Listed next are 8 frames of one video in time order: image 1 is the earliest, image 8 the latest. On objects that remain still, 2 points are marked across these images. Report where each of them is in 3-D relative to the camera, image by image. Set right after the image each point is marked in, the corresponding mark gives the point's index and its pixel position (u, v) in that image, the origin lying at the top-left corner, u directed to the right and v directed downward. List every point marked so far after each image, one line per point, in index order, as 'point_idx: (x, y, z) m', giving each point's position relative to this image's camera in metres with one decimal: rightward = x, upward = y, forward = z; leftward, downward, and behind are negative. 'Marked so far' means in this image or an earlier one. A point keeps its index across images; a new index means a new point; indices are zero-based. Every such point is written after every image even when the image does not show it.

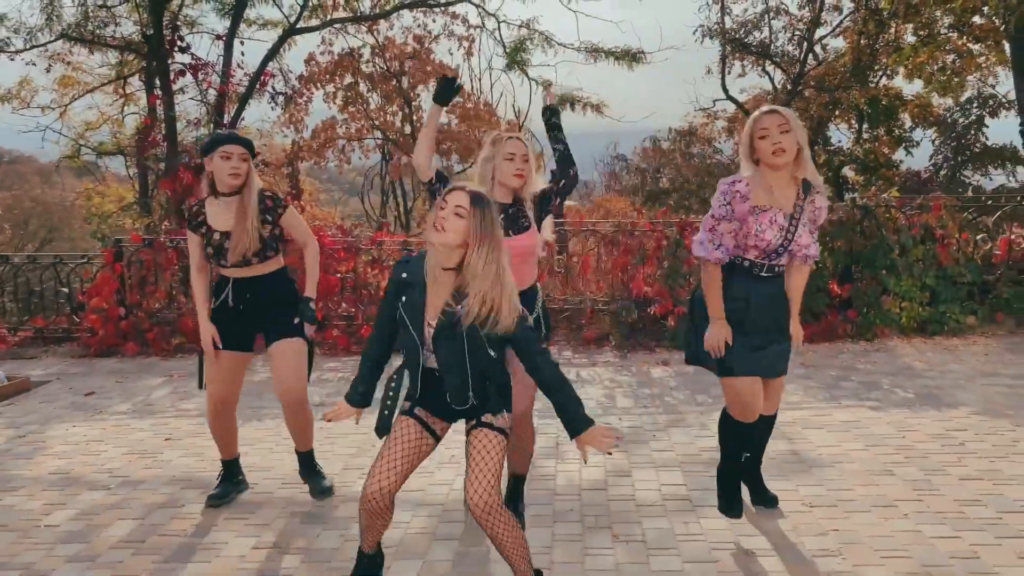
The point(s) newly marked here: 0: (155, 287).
0: (-3.2, 0.0, +7.5) m
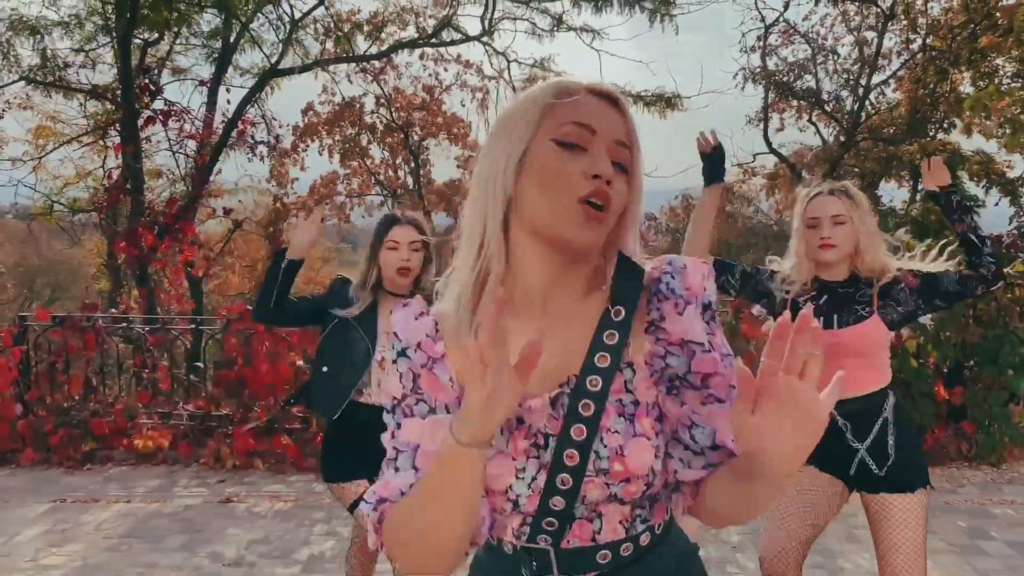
0: (-3.1, -0.6, +6.0) m
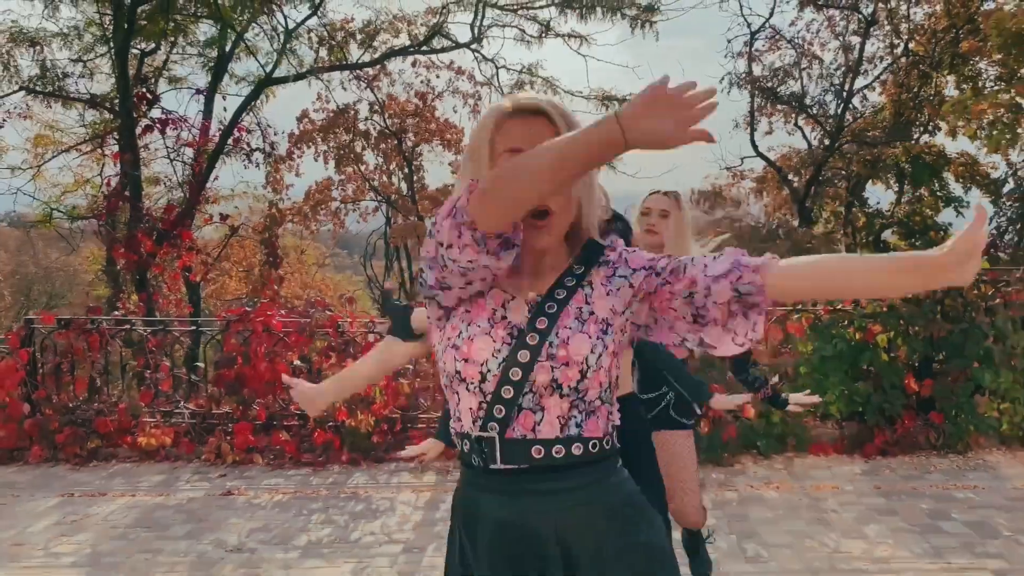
0: (-3.2, -0.7, +6.2) m
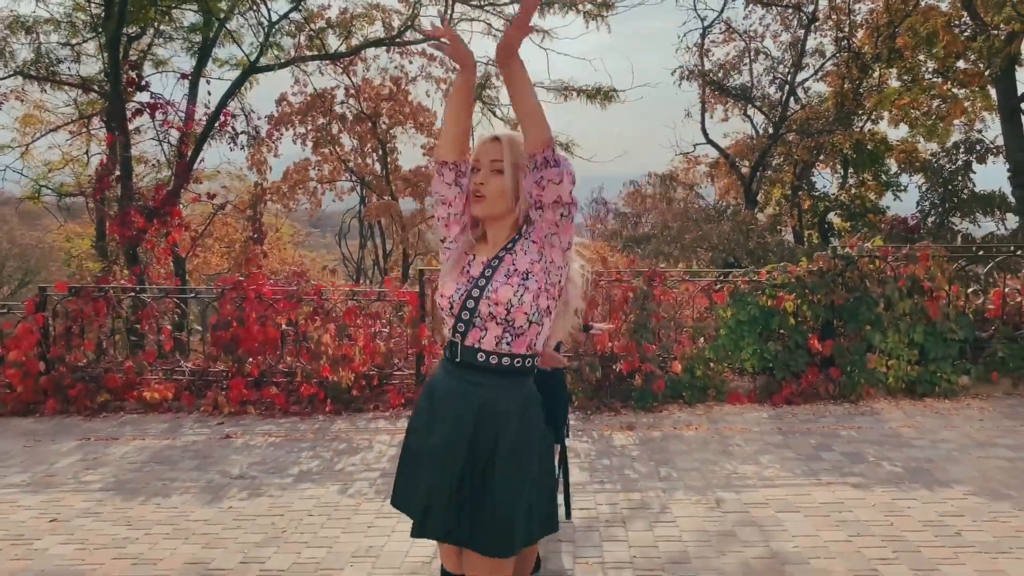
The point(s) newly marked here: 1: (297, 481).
0: (-3.5, -0.4, +6.9) m
1: (-1.2, -1.1, +4.9) m
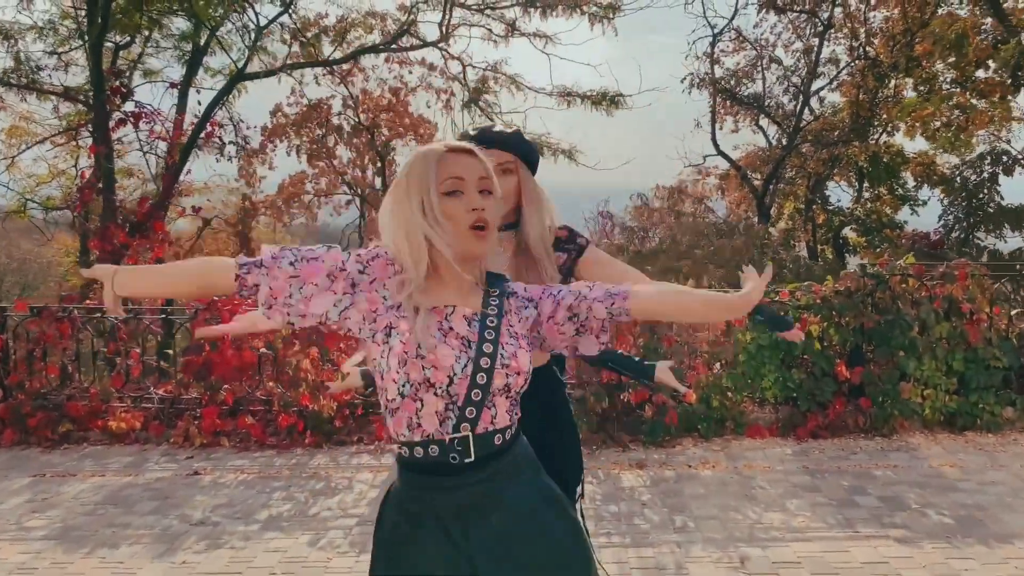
0: (-3.5, -0.6, +6.4) m
1: (-1.3, -1.2, +4.4) m
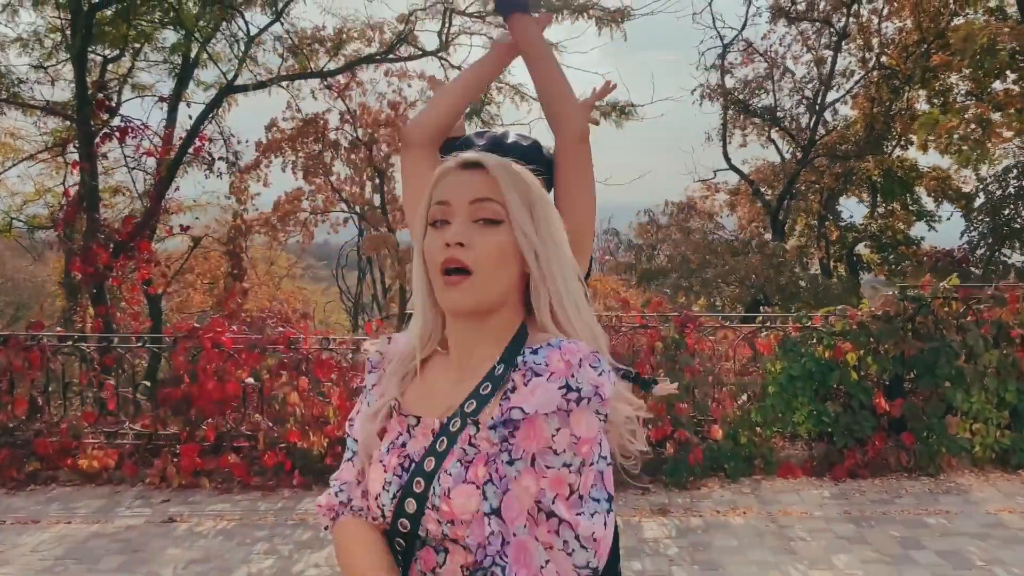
0: (-3.5, -0.8, +5.9) m
1: (-1.2, -1.4, +3.9) m
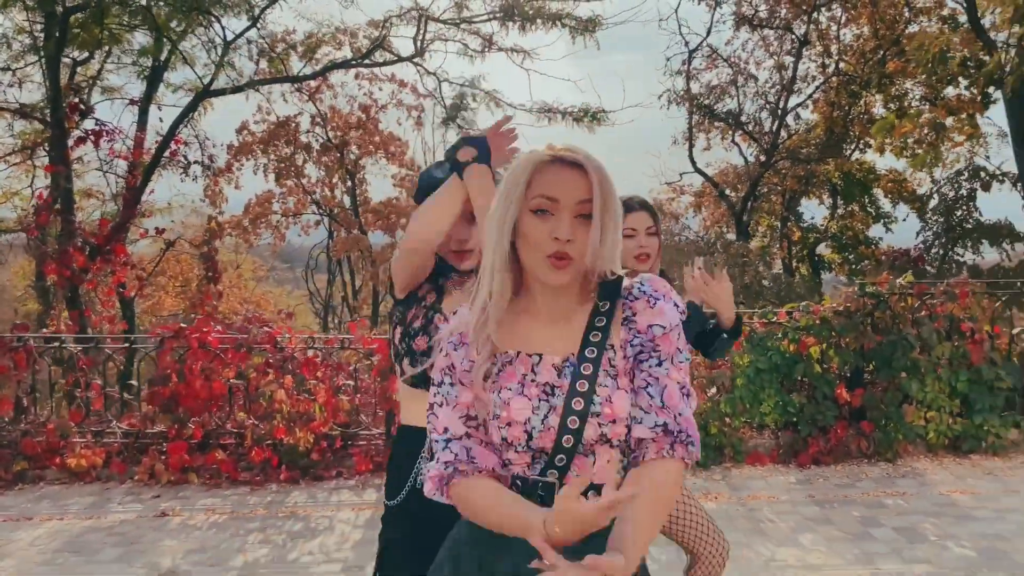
0: (-3.6, -0.8, +6.0) m
1: (-1.3, -1.4, +4.0) m
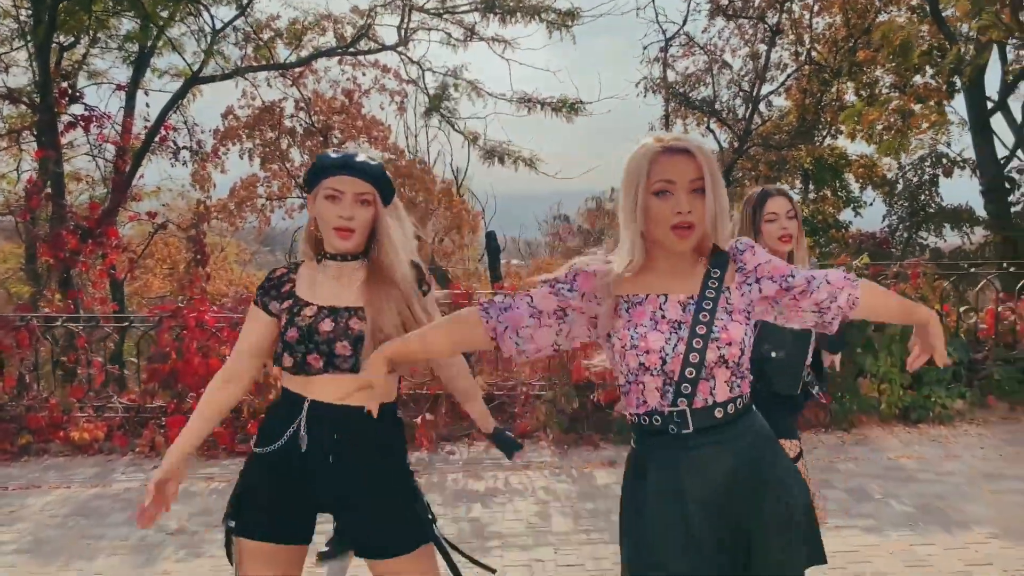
0: (-3.8, -0.6, +6.3) m
1: (-1.4, -1.3, +4.4) m
